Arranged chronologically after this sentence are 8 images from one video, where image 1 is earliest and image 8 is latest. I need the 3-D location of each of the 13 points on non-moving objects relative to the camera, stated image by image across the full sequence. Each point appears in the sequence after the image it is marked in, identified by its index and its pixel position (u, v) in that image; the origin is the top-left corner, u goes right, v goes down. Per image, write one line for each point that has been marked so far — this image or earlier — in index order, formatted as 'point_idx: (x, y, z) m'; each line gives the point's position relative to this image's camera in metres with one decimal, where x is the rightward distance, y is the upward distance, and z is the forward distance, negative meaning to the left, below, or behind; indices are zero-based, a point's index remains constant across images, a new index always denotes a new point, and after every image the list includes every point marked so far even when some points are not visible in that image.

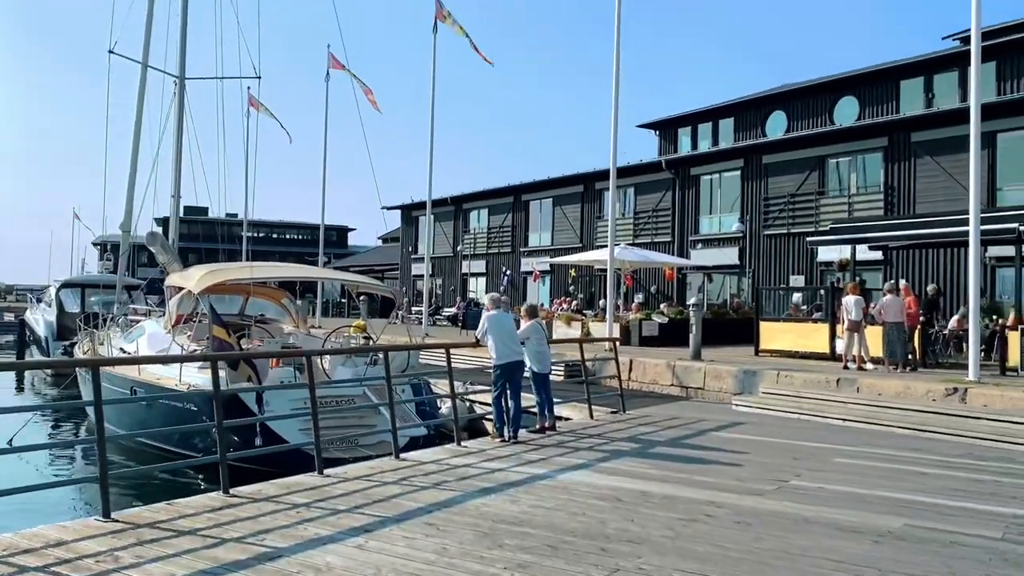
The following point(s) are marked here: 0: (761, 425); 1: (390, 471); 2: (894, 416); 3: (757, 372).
0: (+3.2, -1.7, +10.8) m
1: (-1.1, -1.6, +7.2) m
2: (+4.7, -1.6, +10.4) m
3: (+3.7, -1.3, +13.1) m
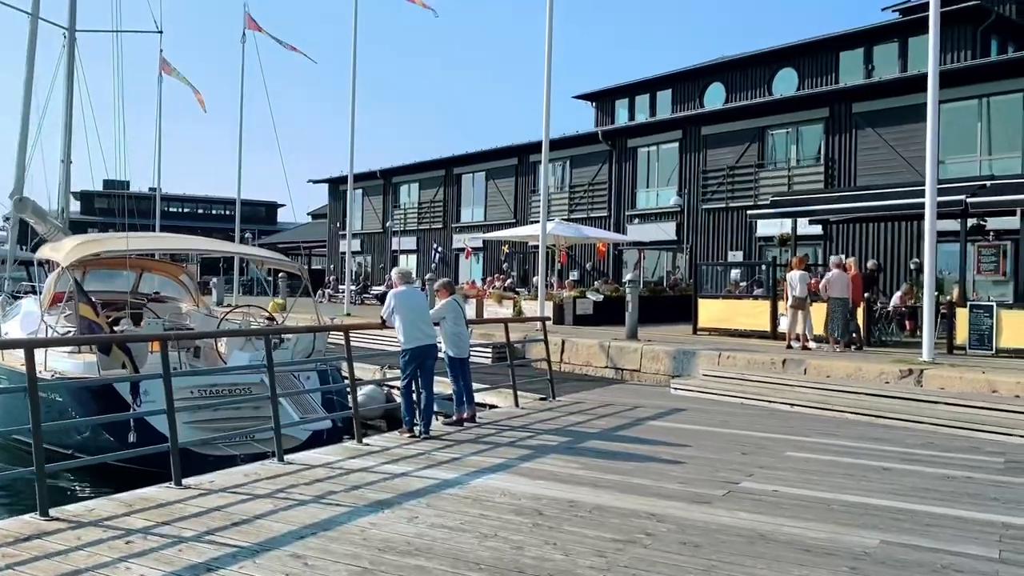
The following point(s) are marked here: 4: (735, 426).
0: (+2.2, -1.4, +9.8) m
1: (-1.7, -1.3, +6.0) m
2: (+3.8, -1.3, +9.5) m
3: (+2.6, -0.9, +12.1) m
4: (+2.3, -1.4, +8.9) m
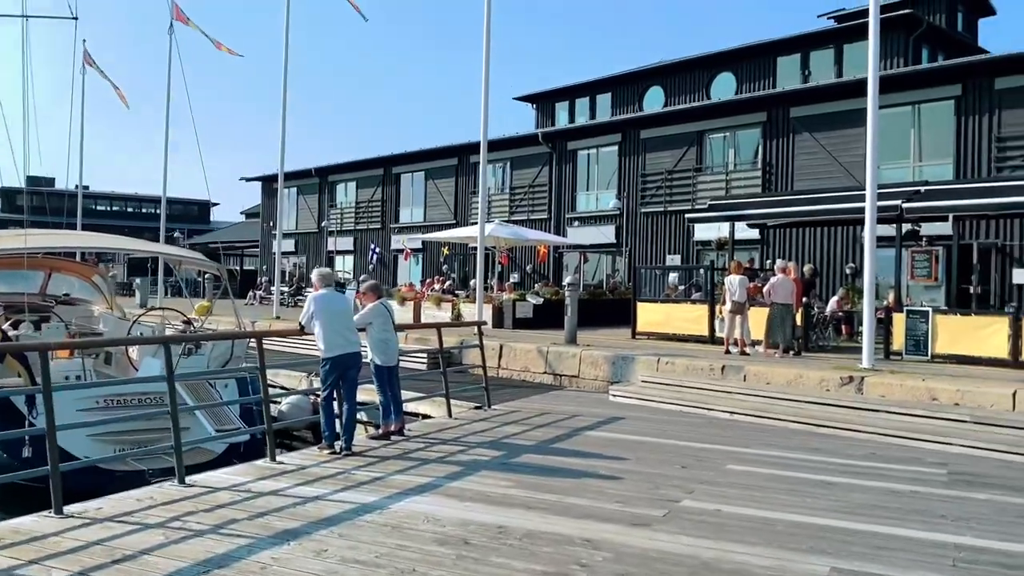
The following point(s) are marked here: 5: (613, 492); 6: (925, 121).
0: (+1.4, -1.5, +9.5) m
1: (-2.2, -1.4, +5.4) m
2: (+3.0, -1.3, +9.3) m
3: (+1.7, -1.0, +11.8) m
4: (+1.6, -1.5, +8.5) m
5: (+0.7, -1.4, +6.0) m
6: (+8.9, +3.6, +18.4) m
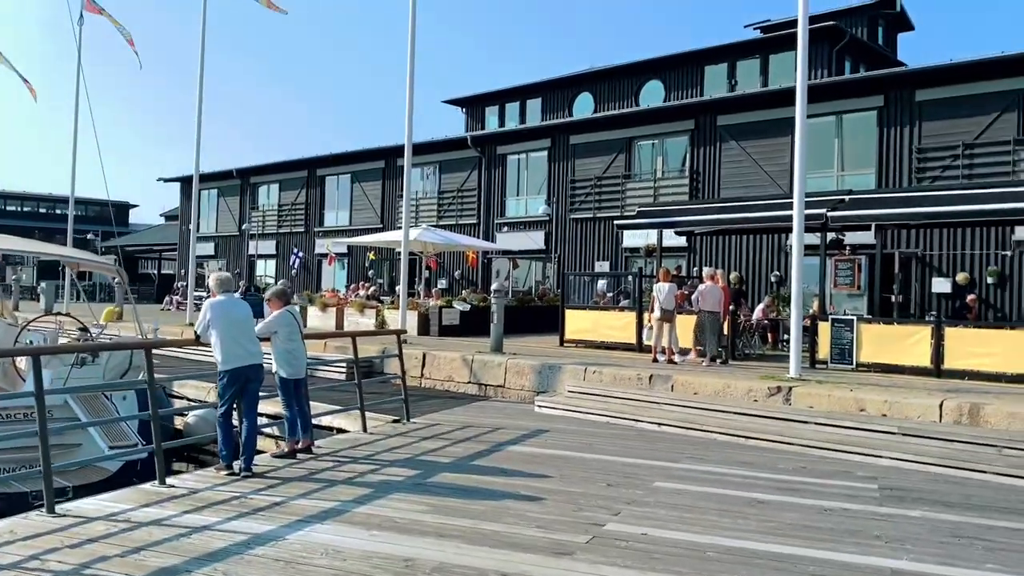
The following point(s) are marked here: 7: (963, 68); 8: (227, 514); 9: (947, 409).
0: (+0.6, -1.6, +9.1) m
1: (-2.7, -1.4, +4.7) m
2: (+2.2, -1.4, +9.1) m
3: (+0.7, -1.1, +11.5) m
4: (+0.9, -1.6, +8.2) m
5: (+0.1, -1.5, +5.6) m
6: (+7.3, +3.4, +18.6) m
7: (+8.8, +4.3, +16.7) m
8: (-1.8, -1.4, +5.4) m
9: (+4.2, -1.2, +8.3) m
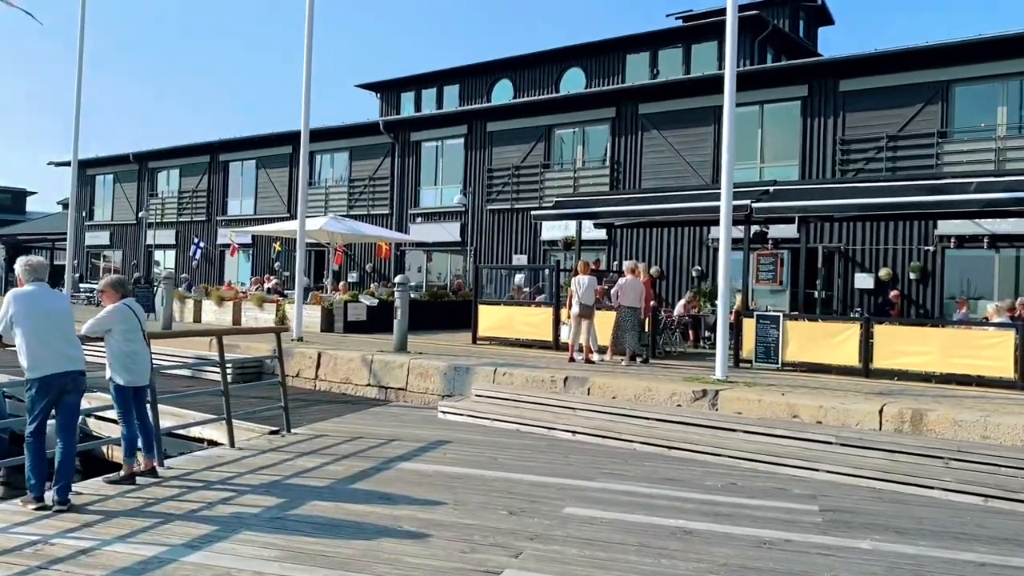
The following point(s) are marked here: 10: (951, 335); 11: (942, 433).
0: (-0.4, -1.5, +8.0) m
1: (-3.3, -1.3, +3.4) m
2: (+1.2, -1.4, +8.1) m
3: (-0.5, -1.0, +10.4) m
4: (0.0, -1.5, +7.1) m
5: (-0.5, -1.4, +4.5) m
6: (+5.5, +3.5, +18.1) m
7: (+7.2, +4.4, +16.3) m
8: (-2.5, -1.4, +4.2) m
9: (+3.3, -1.1, +7.6) m
10: (+5.4, -0.6, +10.5) m
11: (+3.7, -1.2, +7.4) m
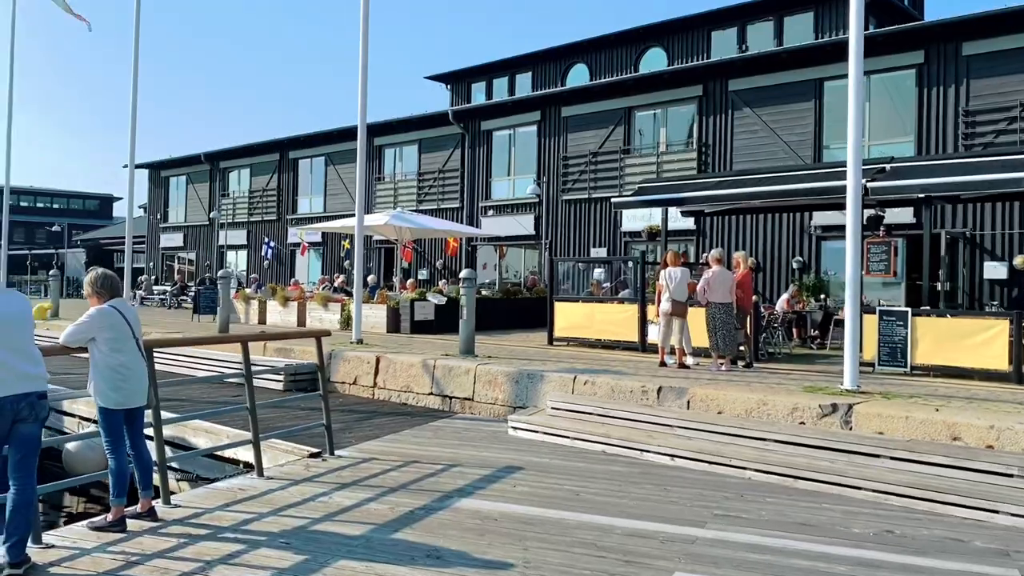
0: (+0.3, -1.4, +6.6) m
1: (-3.0, -1.3, +2.2) m
2: (+1.9, -1.3, +6.6) m
3: (+0.3, -0.9, +9.0) m
4: (+0.5, -1.4, +5.7) m
5: (-0.2, -1.4, +3.1) m
6: (+7.0, +3.7, +16.1) m
7: (+8.5, +4.6, +14.2) m
8: (-2.1, -1.4, +2.9) m
9: (+3.9, -1.0, +5.9) m
10: (+6.2, -0.4, +8.5) m
11: (+4.3, -1.2, +5.6) m
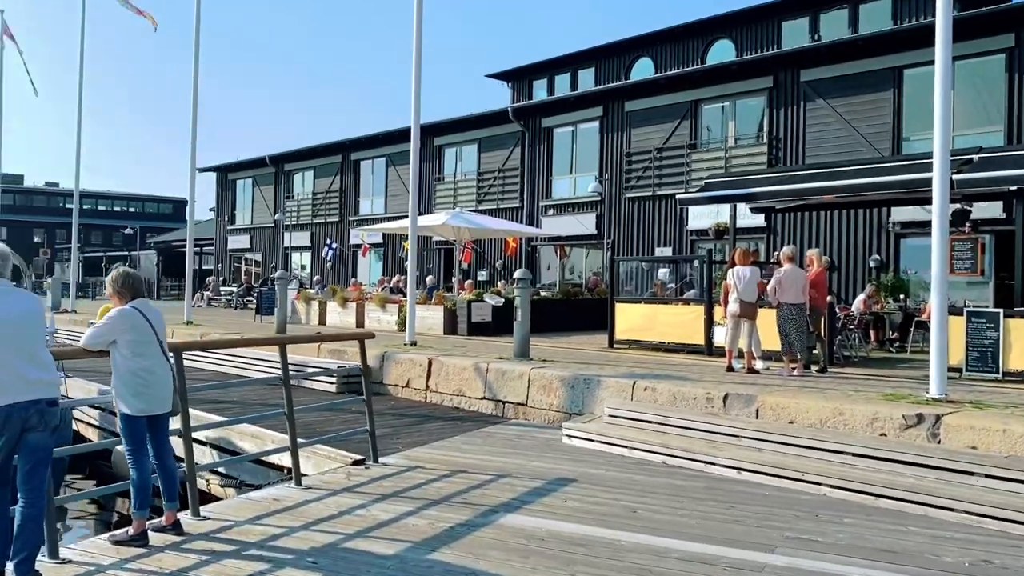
0: (+0.6, -1.4, +6.2) m
1: (-3.0, -1.3, +2.0) m
2: (+2.2, -1.3, +6.0) m
3: (+0.9, -0.9, +8.5) m
4: (+0.8, -1.4, +5.2) m
5: (-0.1, -1.4, +2.7) m
6: (+8.0, +3.7, +15.1) m
7: (+9.4, +4.6, +13.1) m
8: (-2.0, -1.4, +2.7) m
9: (+4.2, -1.0, +5.1) m
10: (+6.7, -0.4, +7.6) m
11: (+4.6, -1.1, +4.8) m
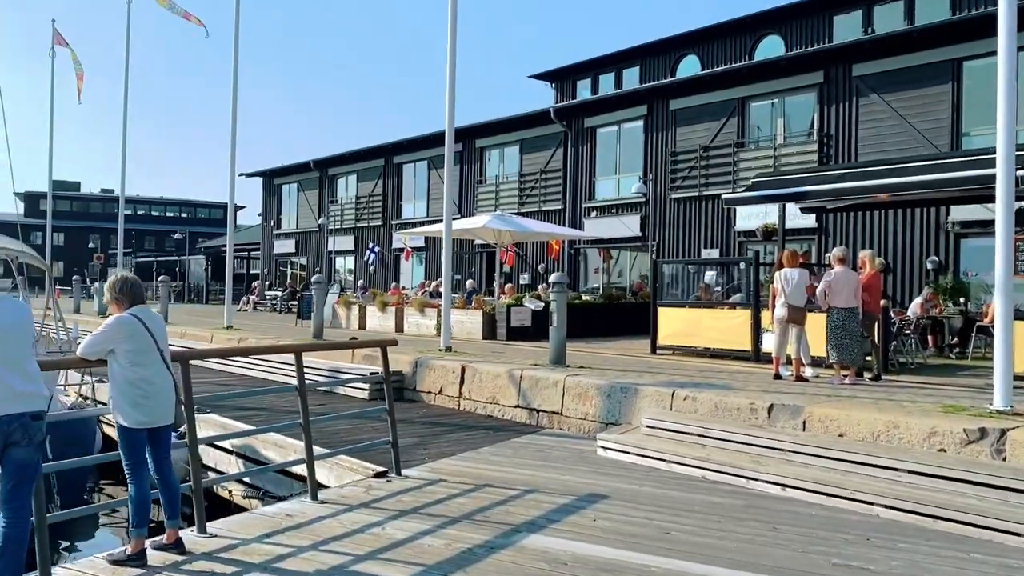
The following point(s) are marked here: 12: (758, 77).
0: (+0.8, -1.5, +5.8) m
1: (-3.0, -1.4, +1.9) m
2: (+2.4, -1.3, +5.5) m
3: (+1.2, -1.0, +8.1) m
4: (+1.0, -1.5, +4.8) m
5: (-0.1, -1.4, +2.3) m
6: (+8.7, +3.6, +14.3) m
7: (+9.9, +4.5, +12.2) m
8: (-2.0, -1.4, +2.5) m
9: (+4.3, -1.0, +4.5) m
10: (+7.0, -0.4, +6.9) m
11: (+4.7, -1.2, +4.2) m
12: (+5.2, +4.5, +18.1) m
